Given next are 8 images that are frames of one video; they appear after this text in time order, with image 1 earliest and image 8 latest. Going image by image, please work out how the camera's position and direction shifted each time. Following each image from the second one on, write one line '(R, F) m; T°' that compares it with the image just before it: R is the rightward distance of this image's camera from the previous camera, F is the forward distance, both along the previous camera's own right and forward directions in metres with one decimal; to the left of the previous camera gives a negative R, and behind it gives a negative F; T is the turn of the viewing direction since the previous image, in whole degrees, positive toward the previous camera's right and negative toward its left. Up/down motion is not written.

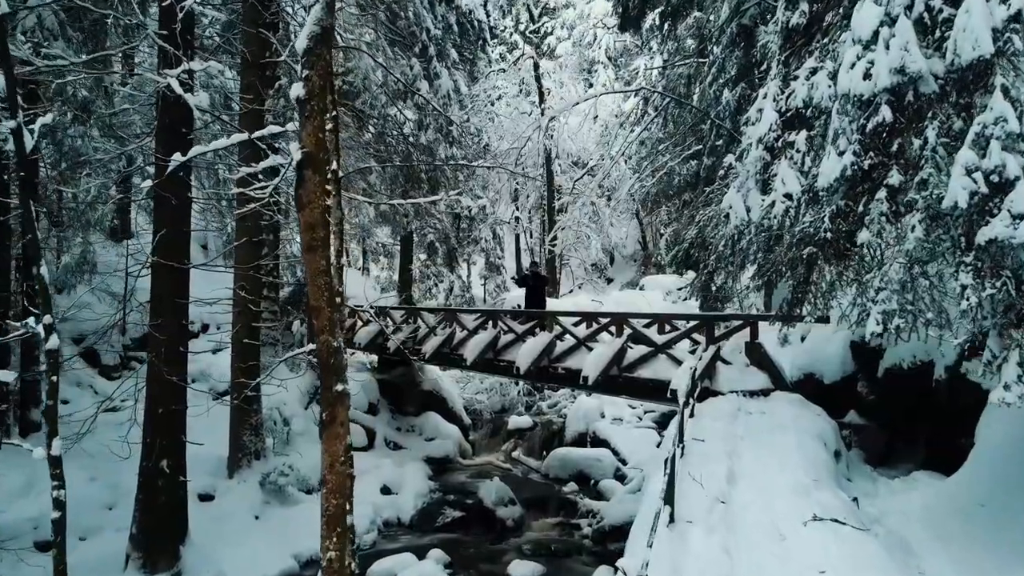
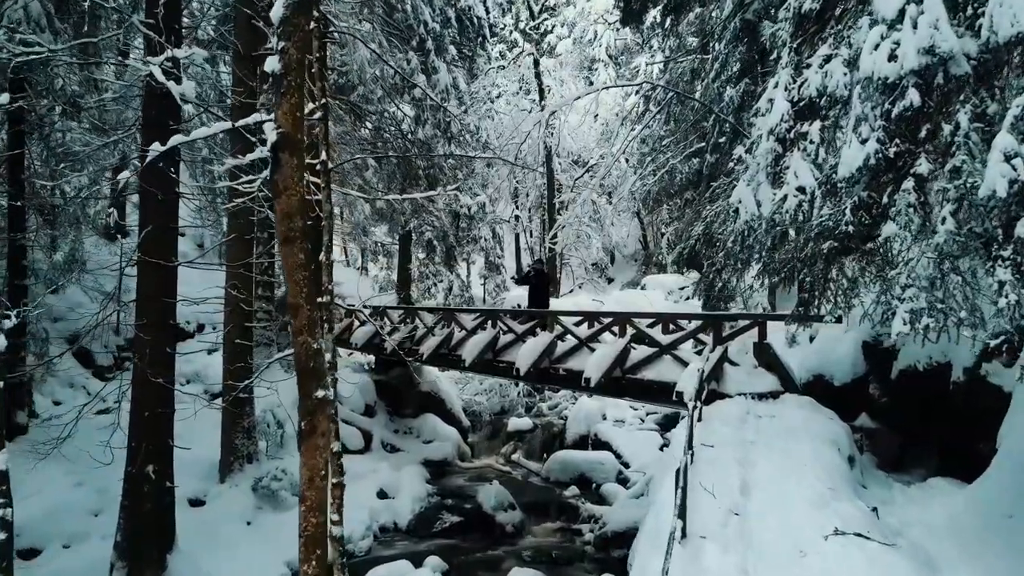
(0.0, +0.2) m; 0°
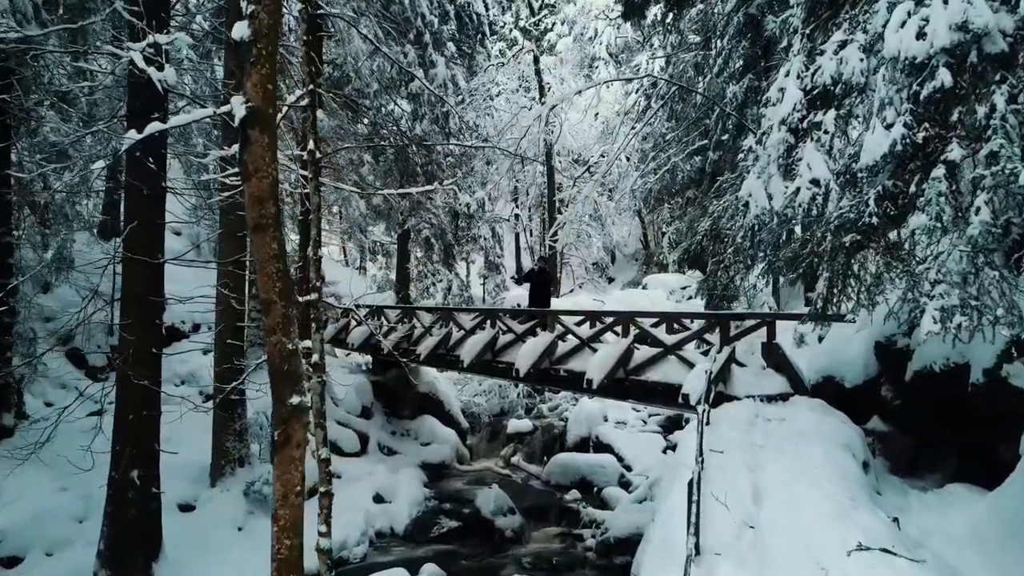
(0.0, +0.2) m; 0°
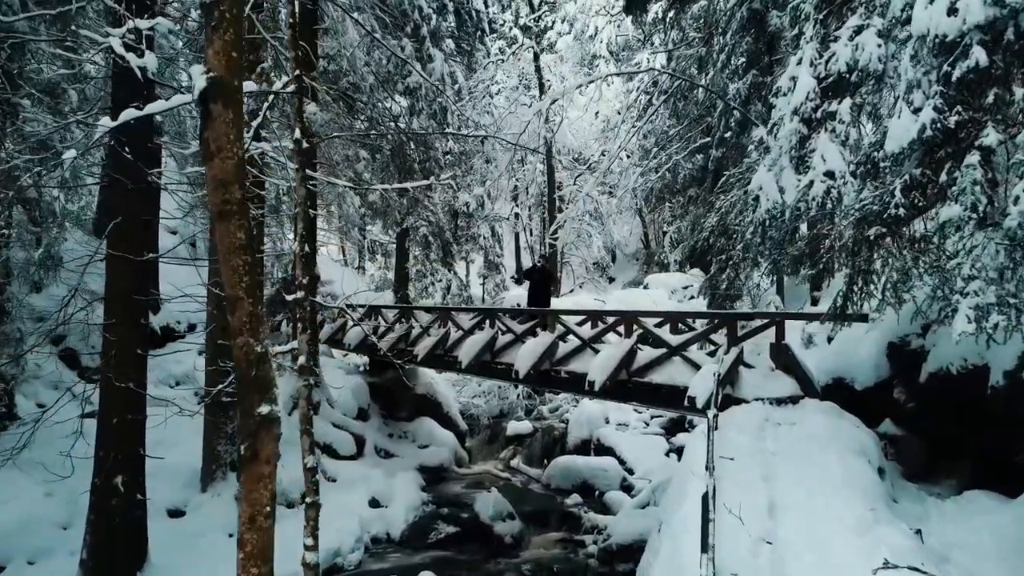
(0.0, +0.2) m; 0°
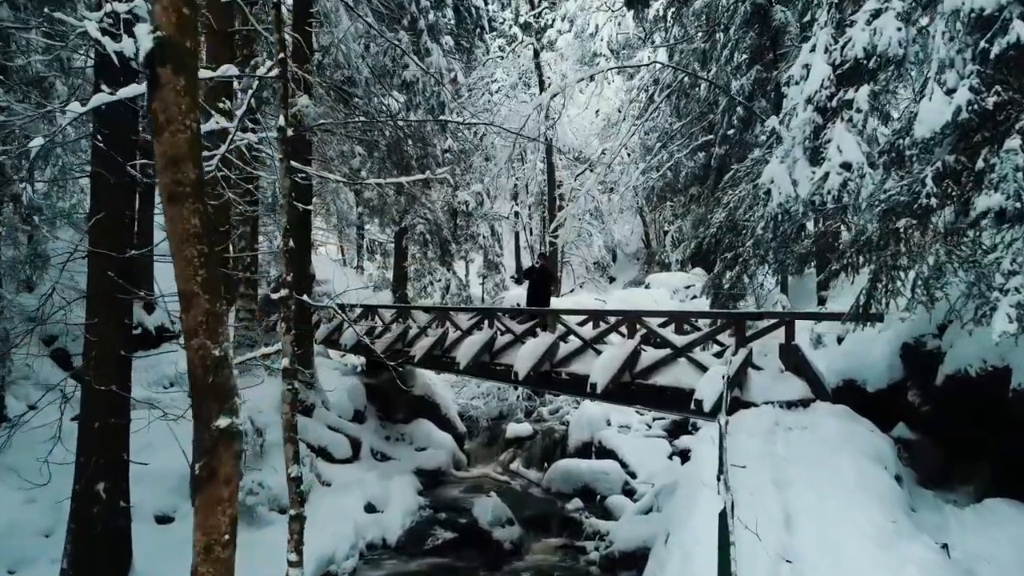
(0.0, +0.2) m; 0°
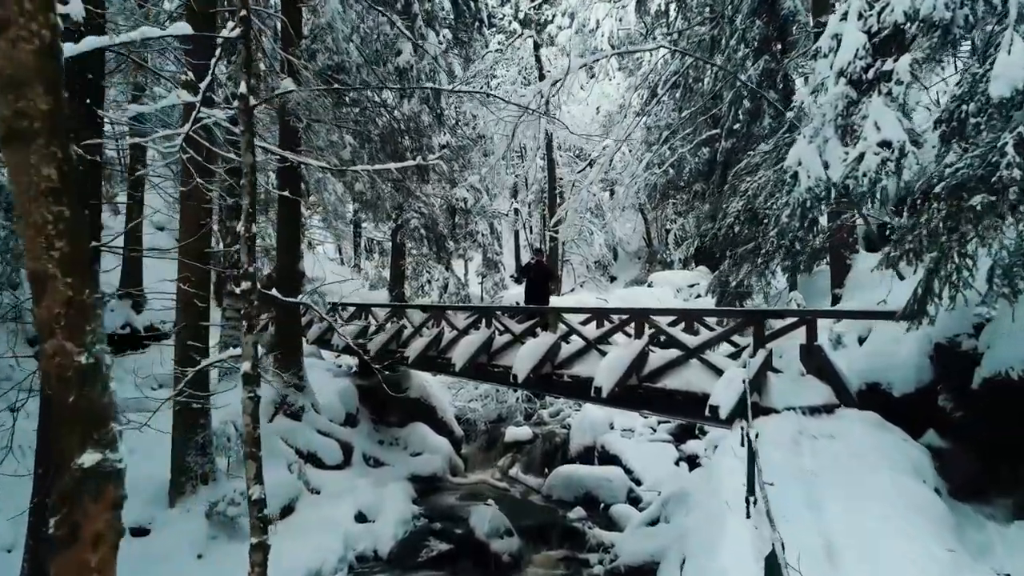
(0.0, +0.5) m; 0°
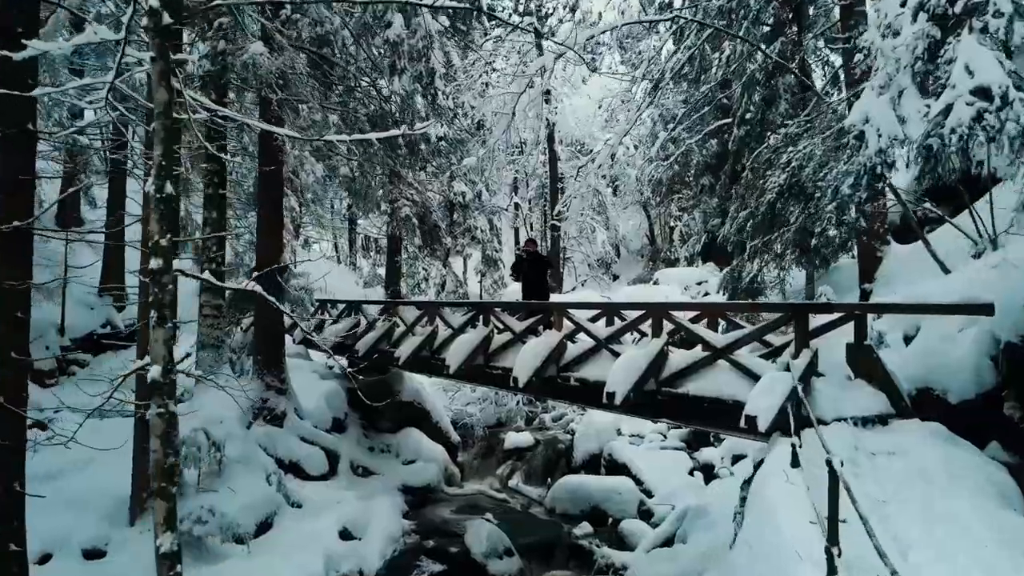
(0.0, +0.7) m; 0°
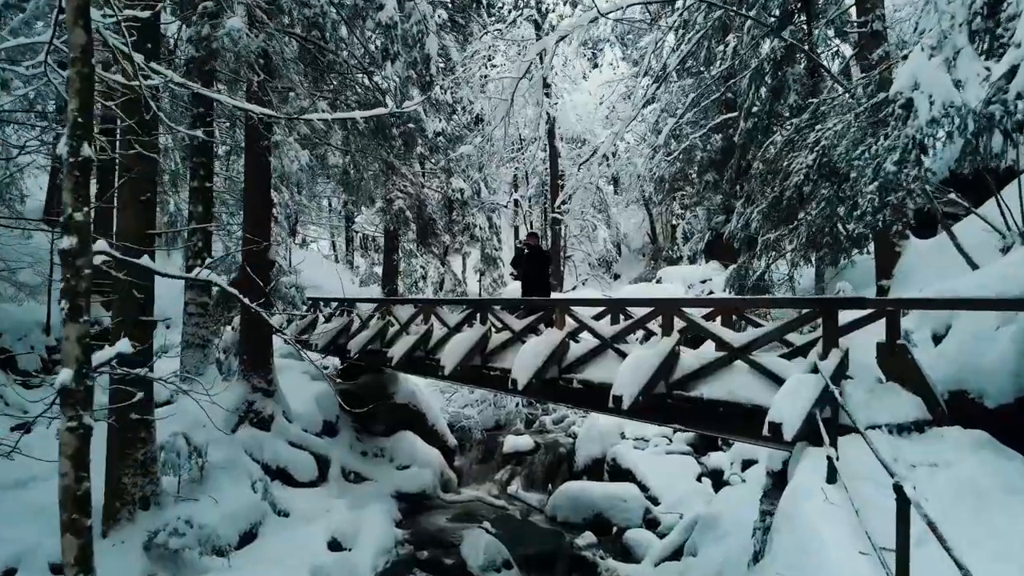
(0.0, +0.4) m; 0°
